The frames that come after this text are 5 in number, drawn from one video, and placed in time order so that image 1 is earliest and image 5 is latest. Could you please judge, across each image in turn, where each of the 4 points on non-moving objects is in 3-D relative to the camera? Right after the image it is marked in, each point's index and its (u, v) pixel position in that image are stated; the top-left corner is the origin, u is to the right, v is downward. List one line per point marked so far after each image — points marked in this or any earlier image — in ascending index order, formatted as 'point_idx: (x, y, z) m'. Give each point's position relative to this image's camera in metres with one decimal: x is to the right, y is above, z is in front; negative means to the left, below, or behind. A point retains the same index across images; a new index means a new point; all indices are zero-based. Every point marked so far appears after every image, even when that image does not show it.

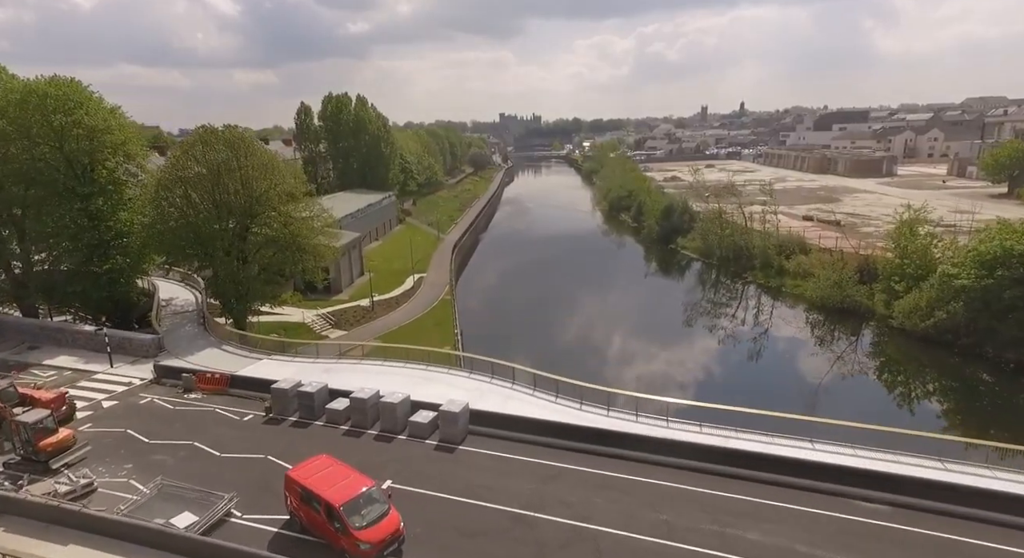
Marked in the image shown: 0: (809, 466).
0: (+6.7, -4.2, +12.7) m
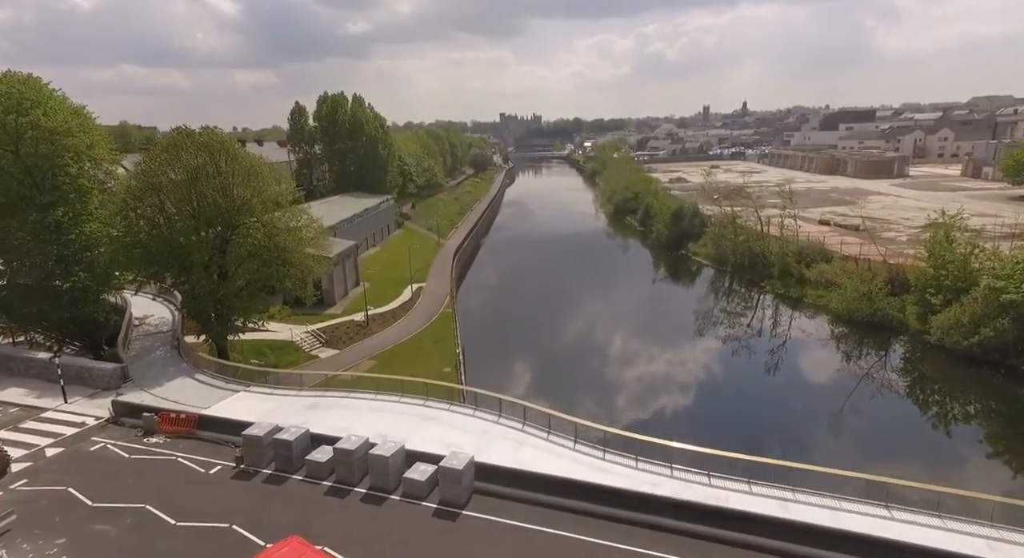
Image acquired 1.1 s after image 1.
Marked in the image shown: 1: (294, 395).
0: (+7.0, -4.9, +10.3) m
1: (-6.9, -3.7, +17.8) m
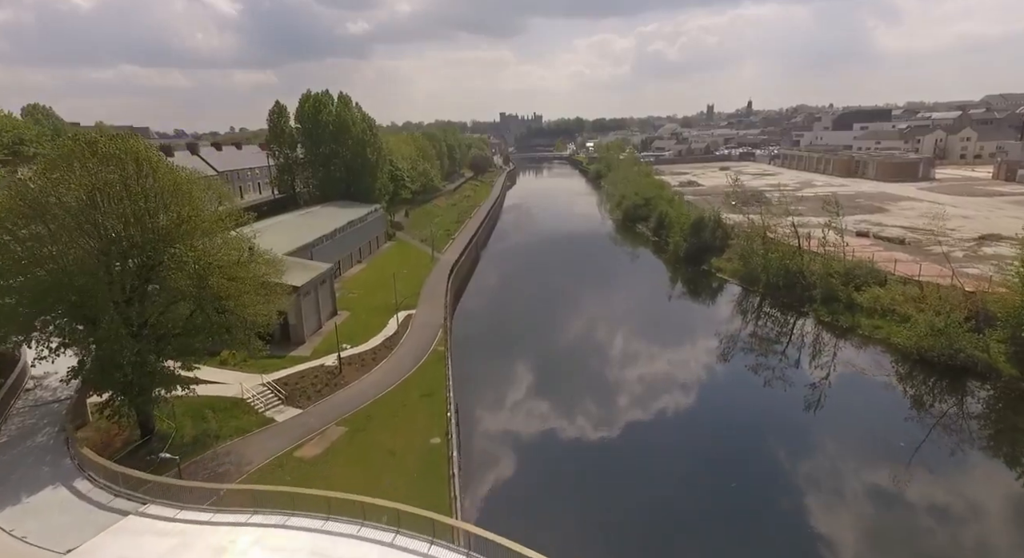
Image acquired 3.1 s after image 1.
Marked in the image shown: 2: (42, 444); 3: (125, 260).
0: (+7.2, -6.5, +4.8) m
1: (-6.7, -5.3, +12.3) m
2: (-12.5, -4.5, +15.2) m
3: (-12.1, +0.4, +17.4) m
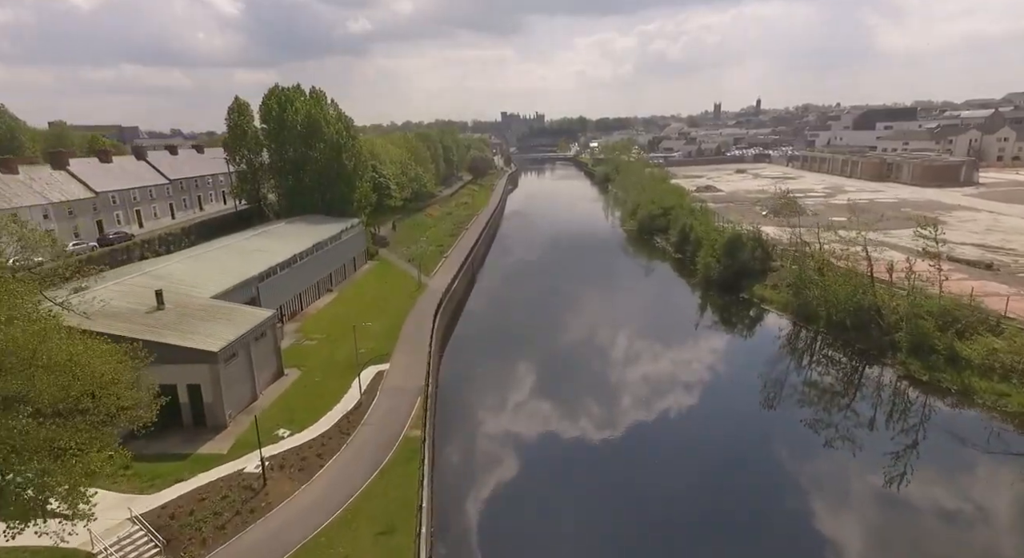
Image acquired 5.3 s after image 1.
0: (+7.2, -8.7, -3.1) m
1: (-6.7, -7.5, +4.4) m
2: (-12.5, -6.7, +7.4) m
3: (-12.1, -1.8, +9.5) m
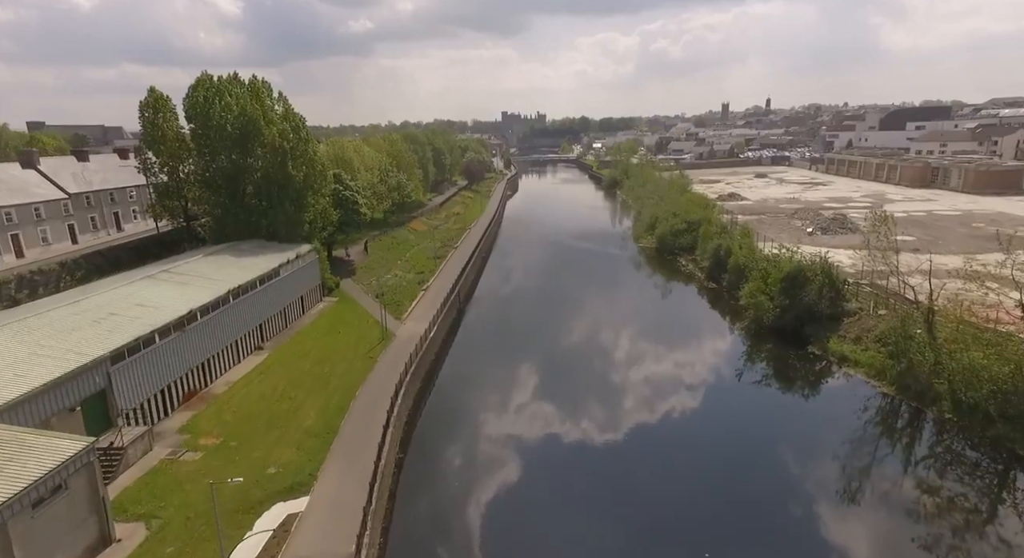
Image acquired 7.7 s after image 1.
0: (+6.8, -11.4, -13.1) m
1: (-7.1, -10.1, -5.6) m
2: (-12.9, -9.4, -2.6) m
3: (-12.4, -4.4, -0.5) m
